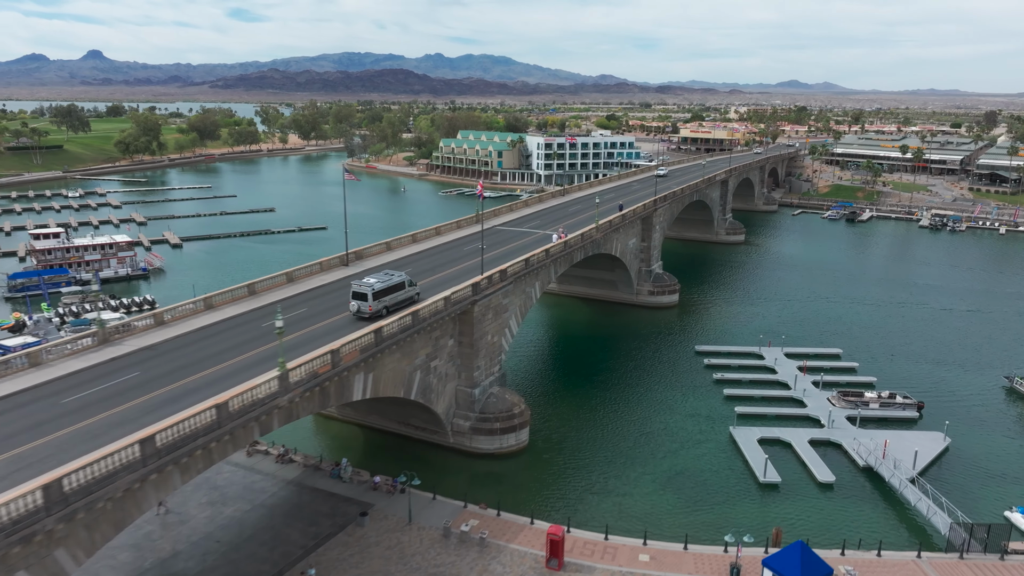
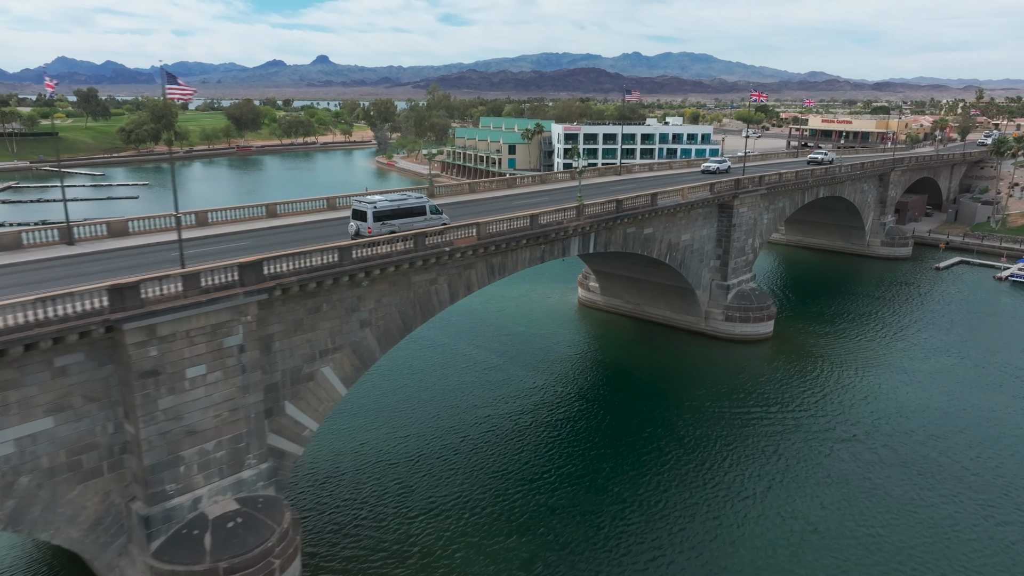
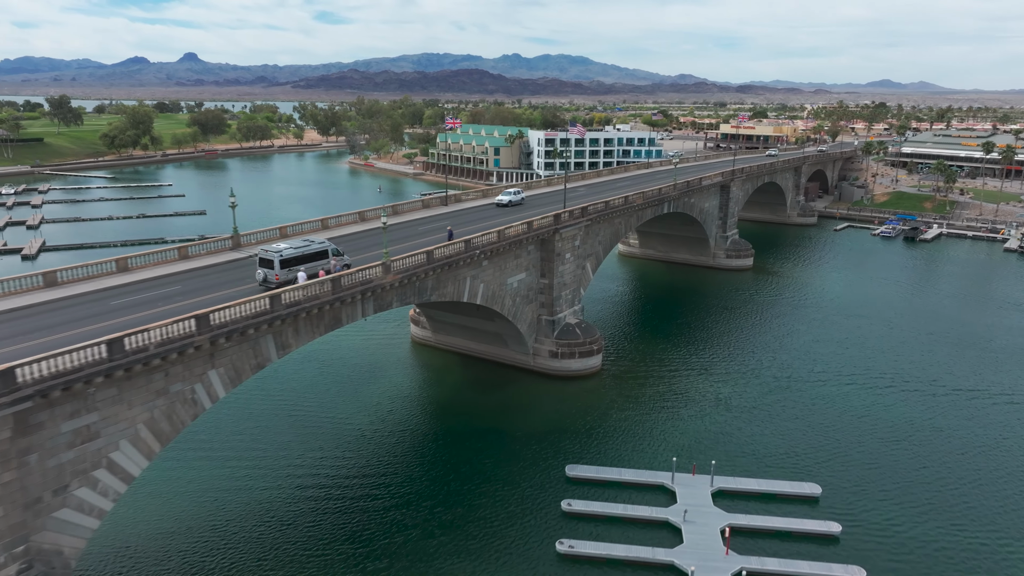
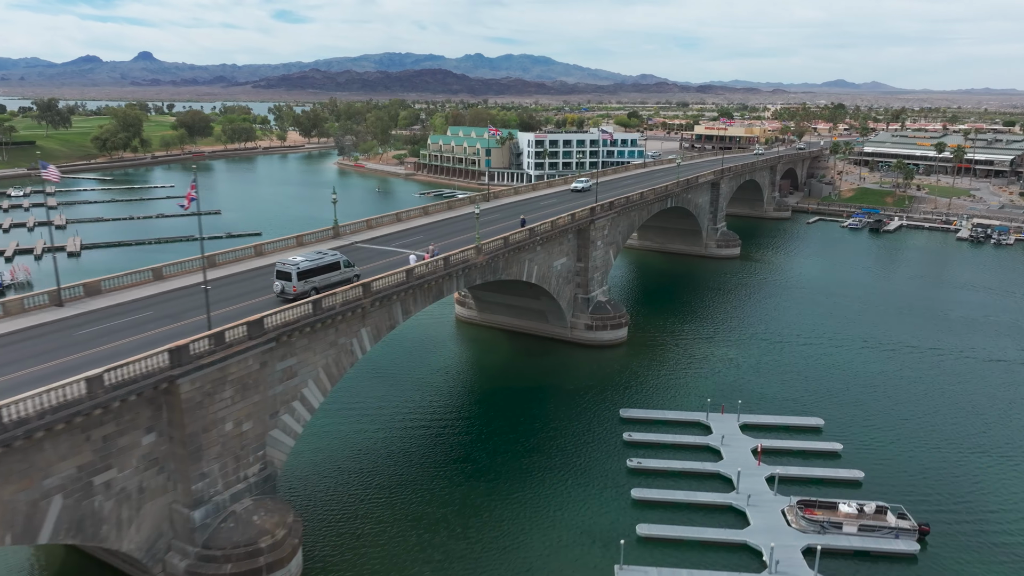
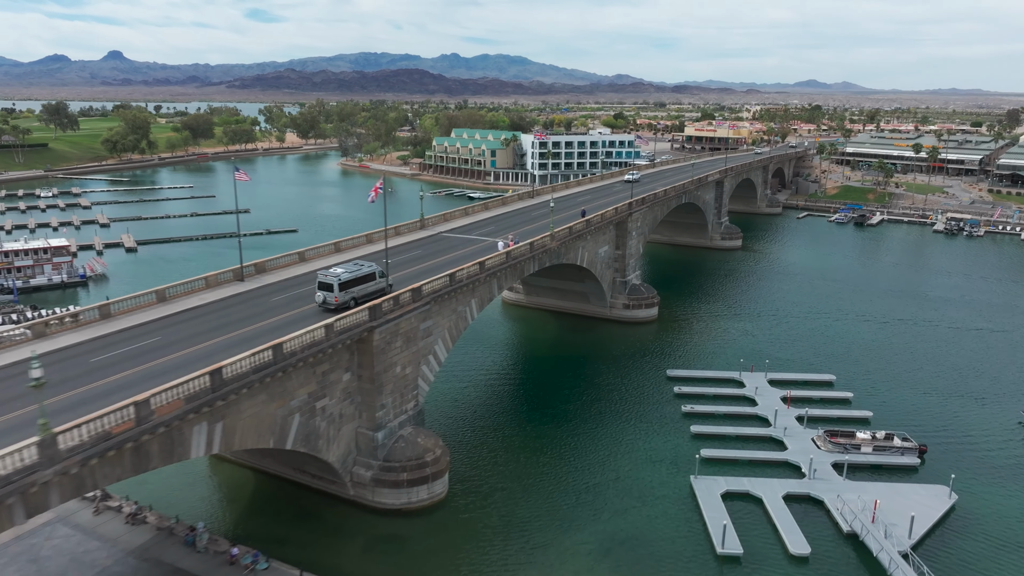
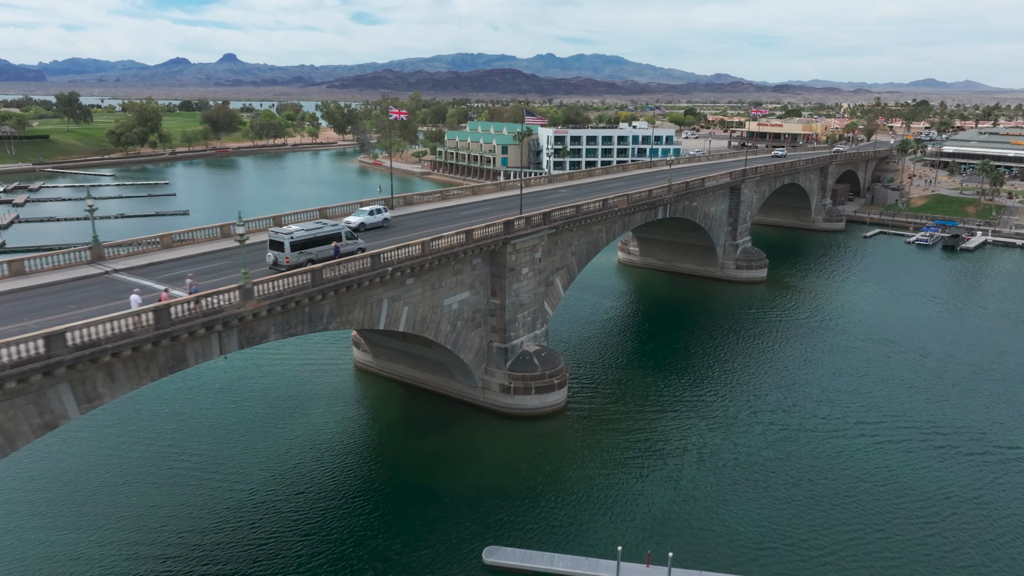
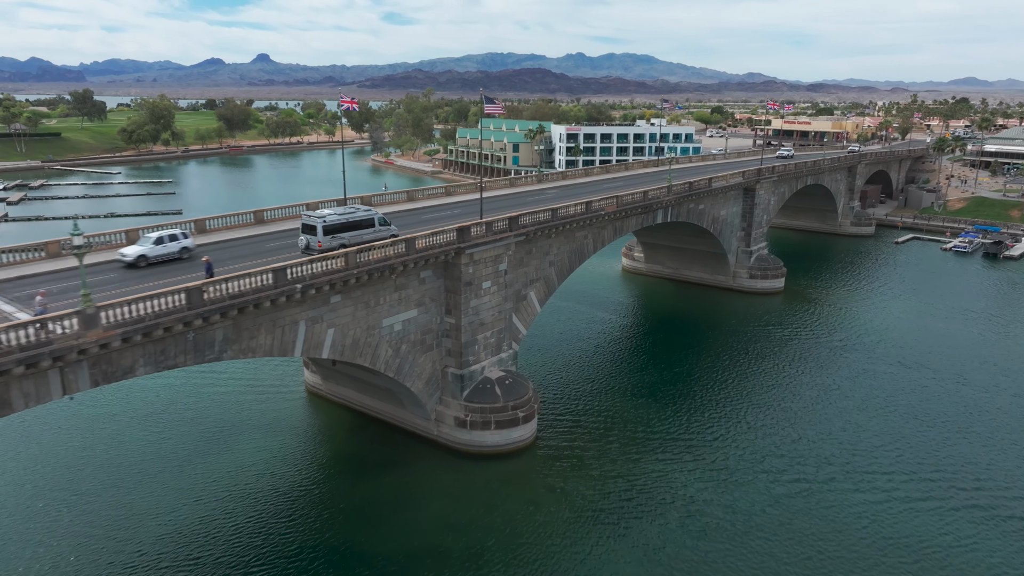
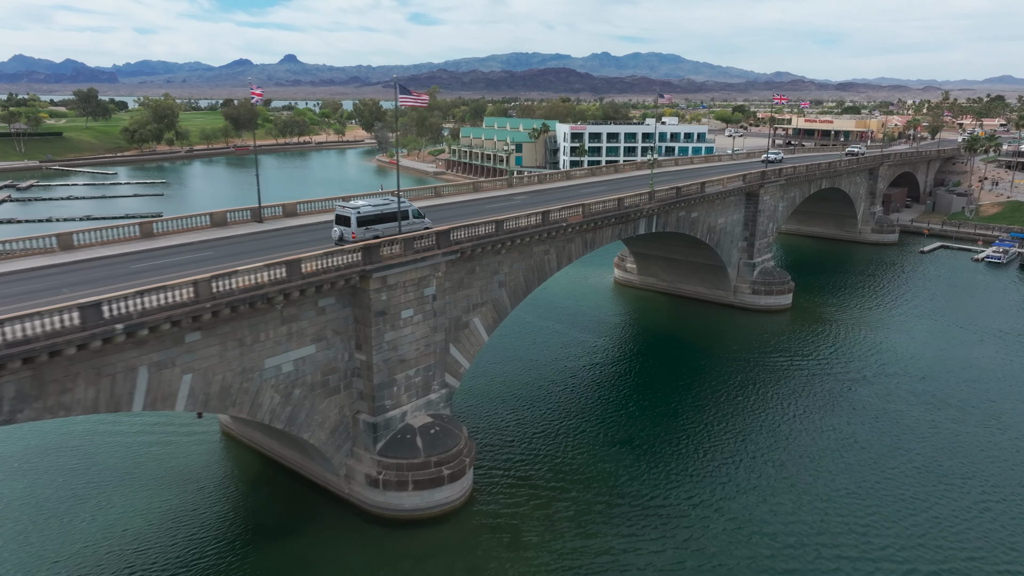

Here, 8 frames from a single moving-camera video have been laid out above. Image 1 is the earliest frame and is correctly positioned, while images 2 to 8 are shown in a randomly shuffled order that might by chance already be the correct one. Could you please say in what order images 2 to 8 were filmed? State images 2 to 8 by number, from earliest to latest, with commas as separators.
5, 4, 3, 6, 7, 8, 2
